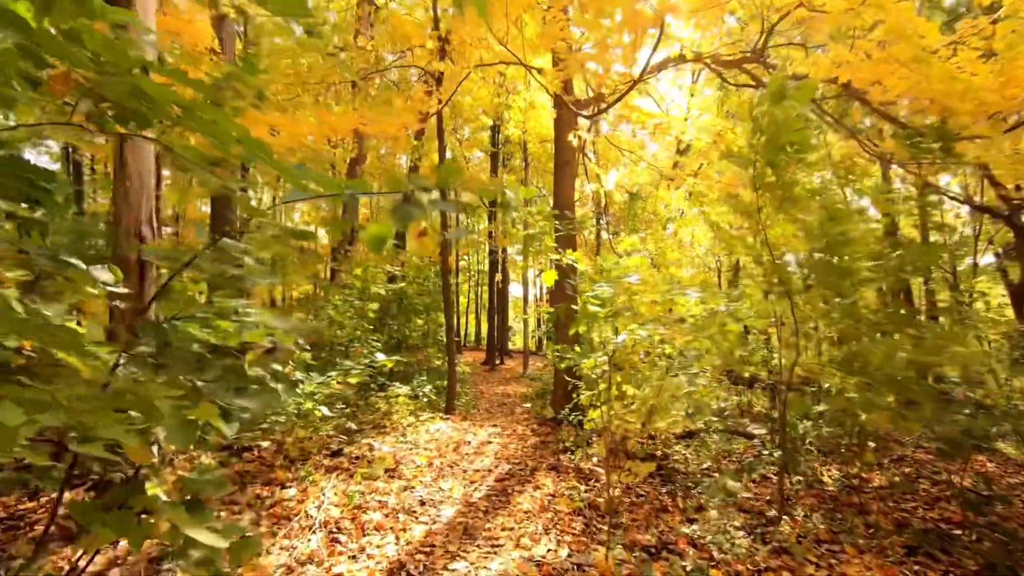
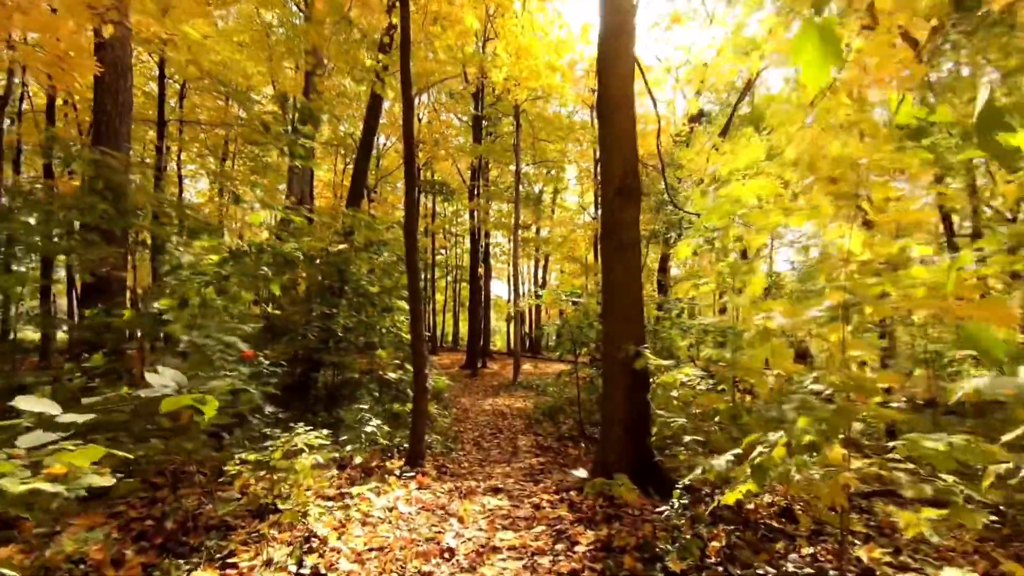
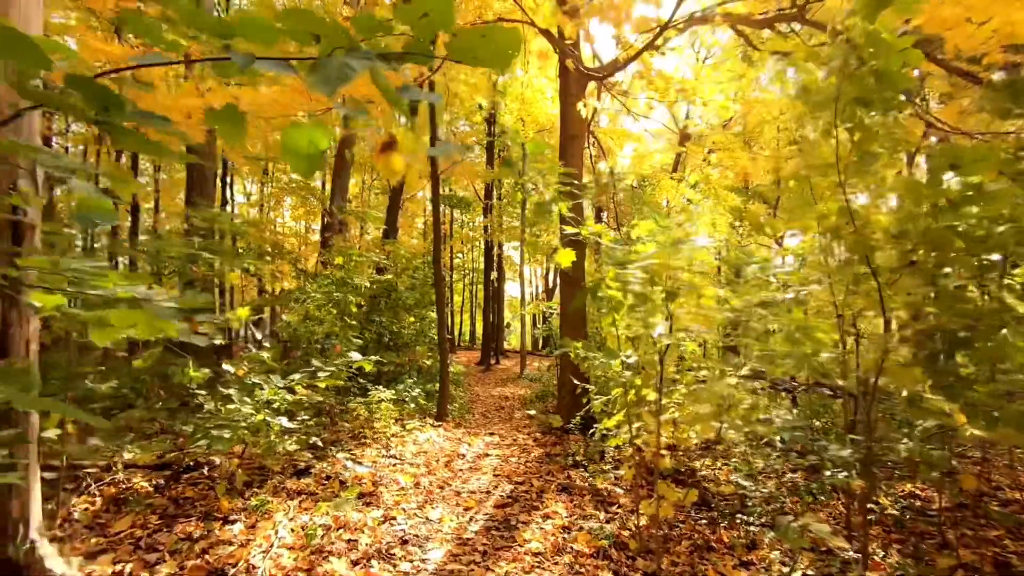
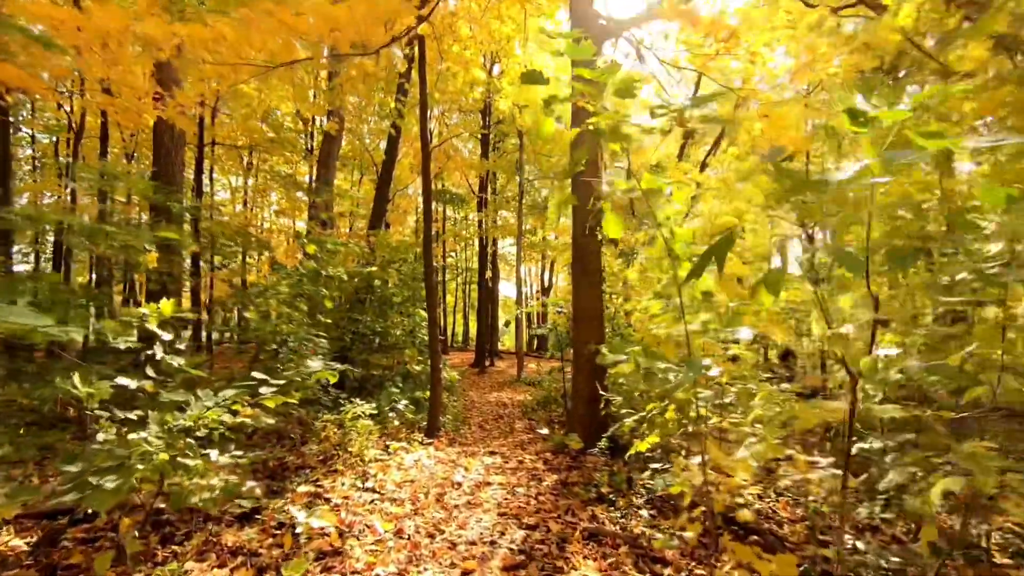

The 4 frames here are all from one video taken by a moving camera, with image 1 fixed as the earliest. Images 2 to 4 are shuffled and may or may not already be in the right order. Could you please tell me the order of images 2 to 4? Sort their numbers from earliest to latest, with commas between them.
3, 4, 2
